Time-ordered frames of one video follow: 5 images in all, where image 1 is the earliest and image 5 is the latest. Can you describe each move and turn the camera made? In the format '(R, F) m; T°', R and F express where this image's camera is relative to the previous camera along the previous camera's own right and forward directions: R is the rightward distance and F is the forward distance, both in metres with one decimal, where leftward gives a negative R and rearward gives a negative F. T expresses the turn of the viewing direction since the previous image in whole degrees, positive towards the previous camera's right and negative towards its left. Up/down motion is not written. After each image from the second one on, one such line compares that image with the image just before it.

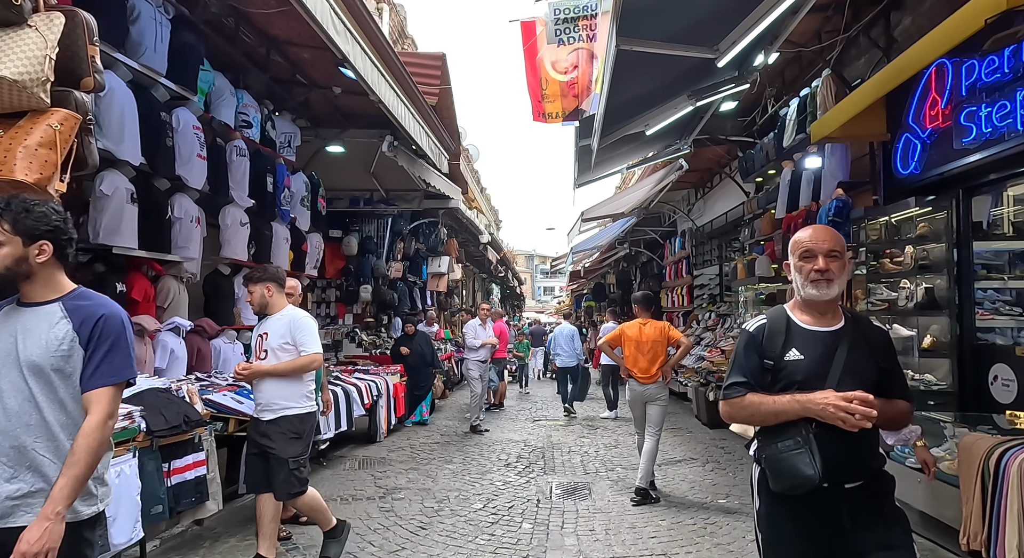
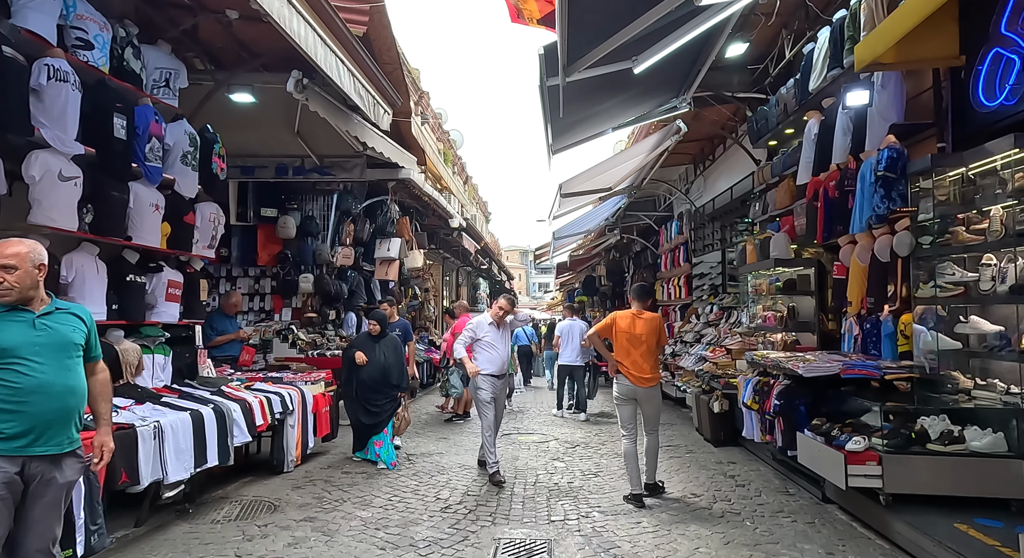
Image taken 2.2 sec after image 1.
(+0.4, +1.7) m; 0°
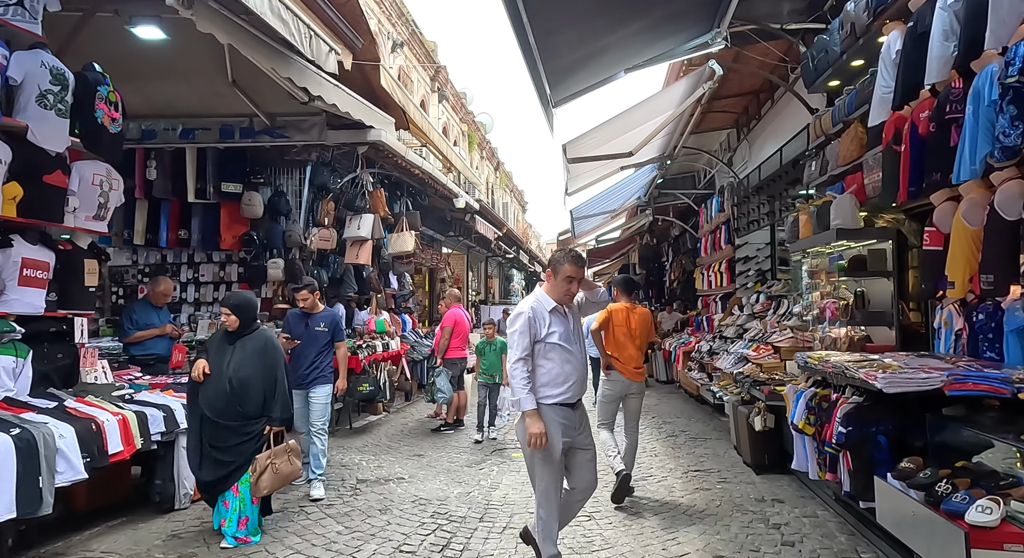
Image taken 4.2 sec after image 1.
(+0.6, +1.6) m; -4°
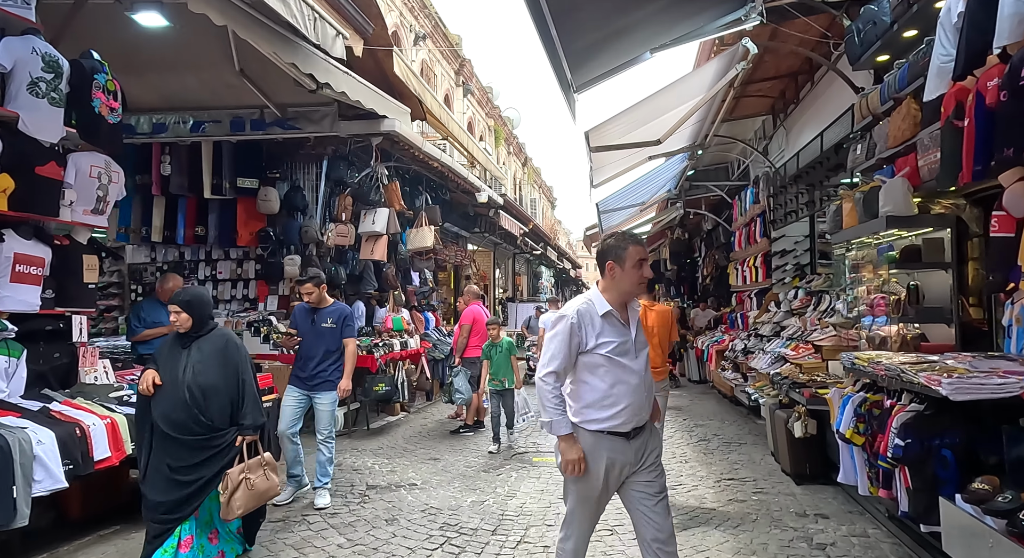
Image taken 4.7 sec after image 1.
(+0.1, +0.3) m; -3°
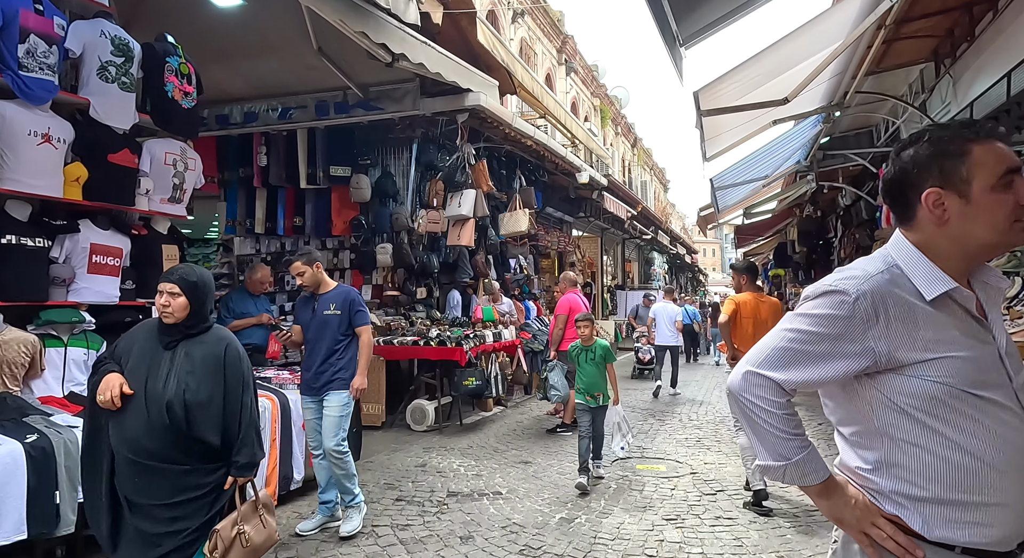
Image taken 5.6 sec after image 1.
(+0.1, +0.6) m; -10°
